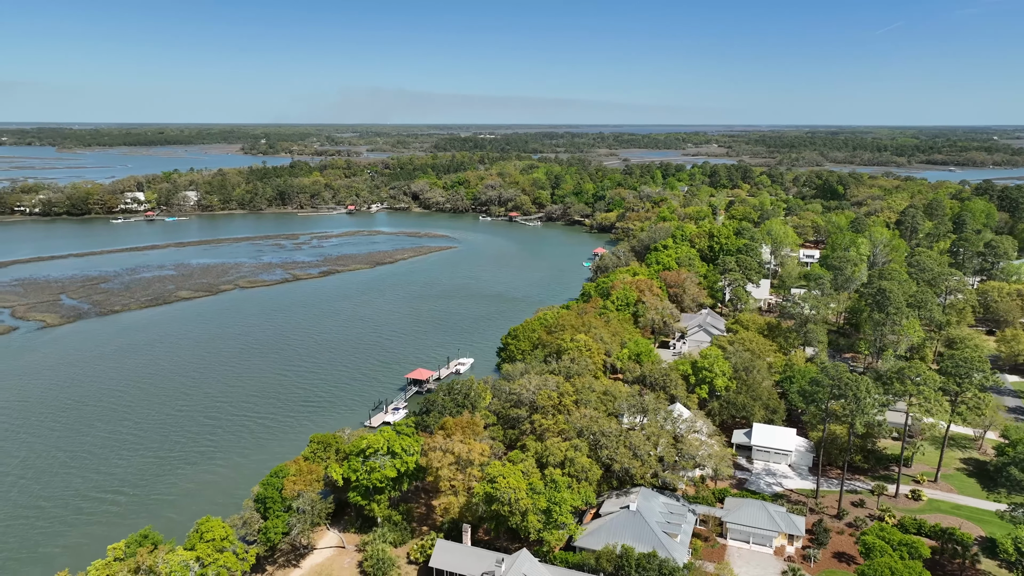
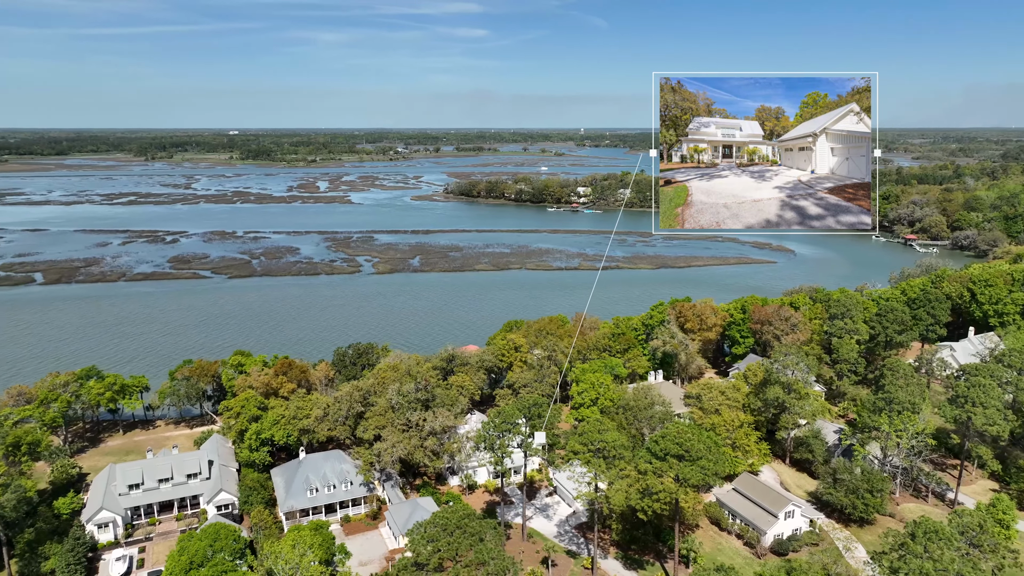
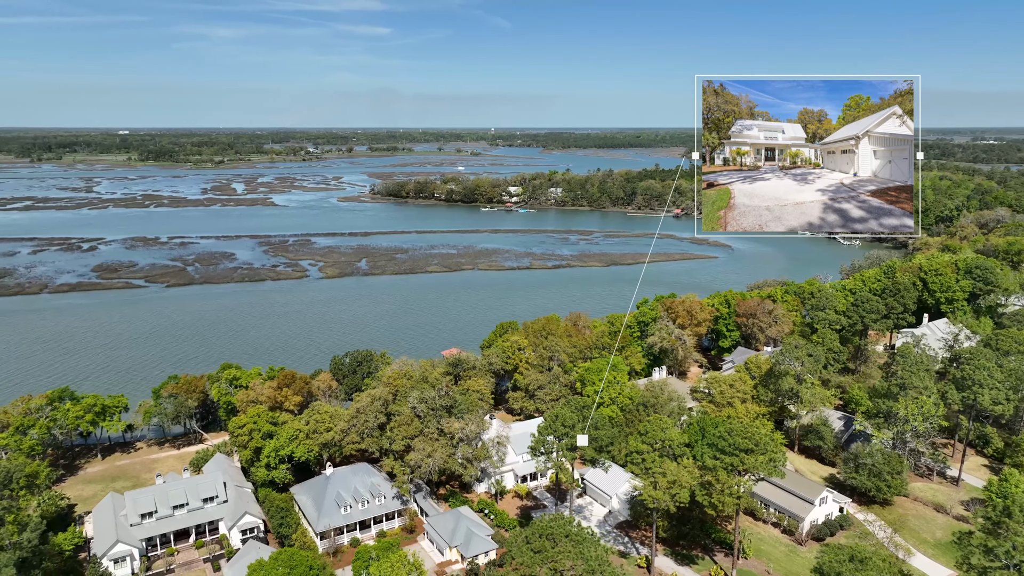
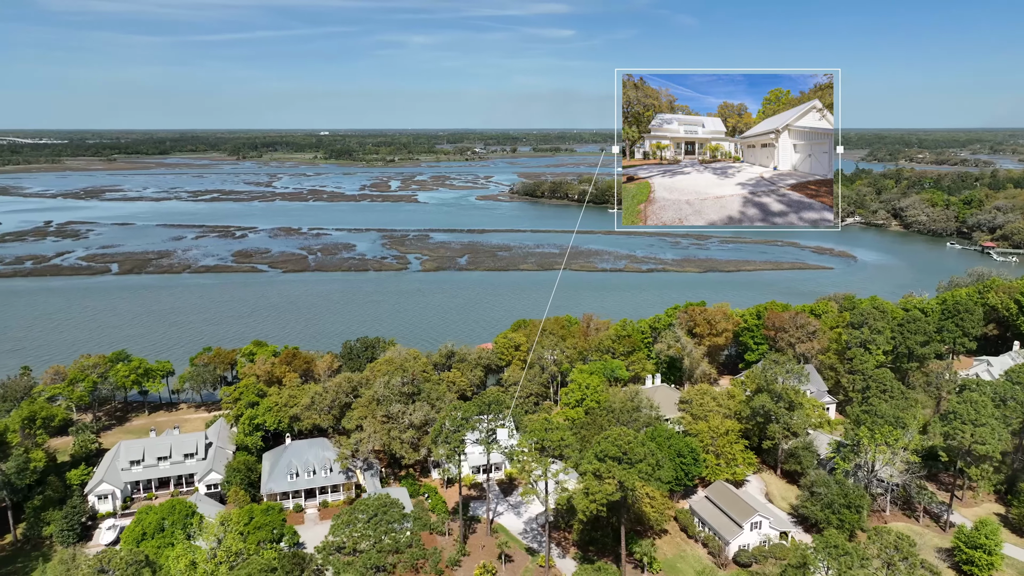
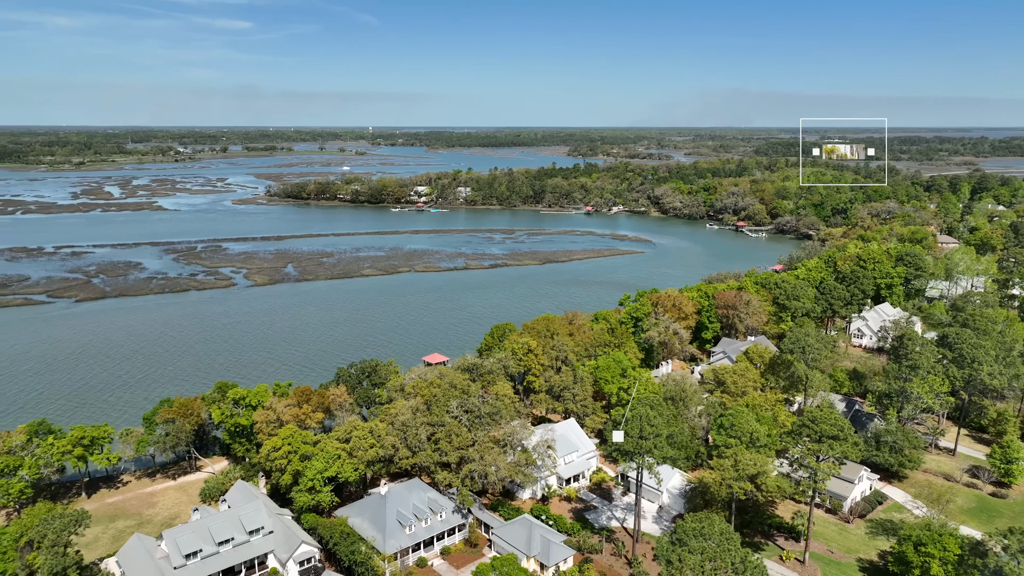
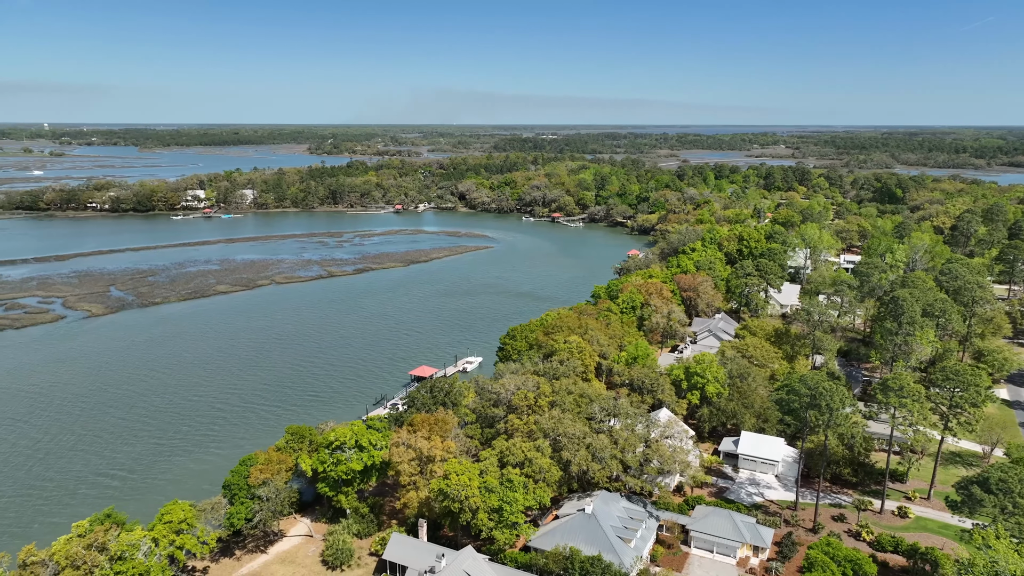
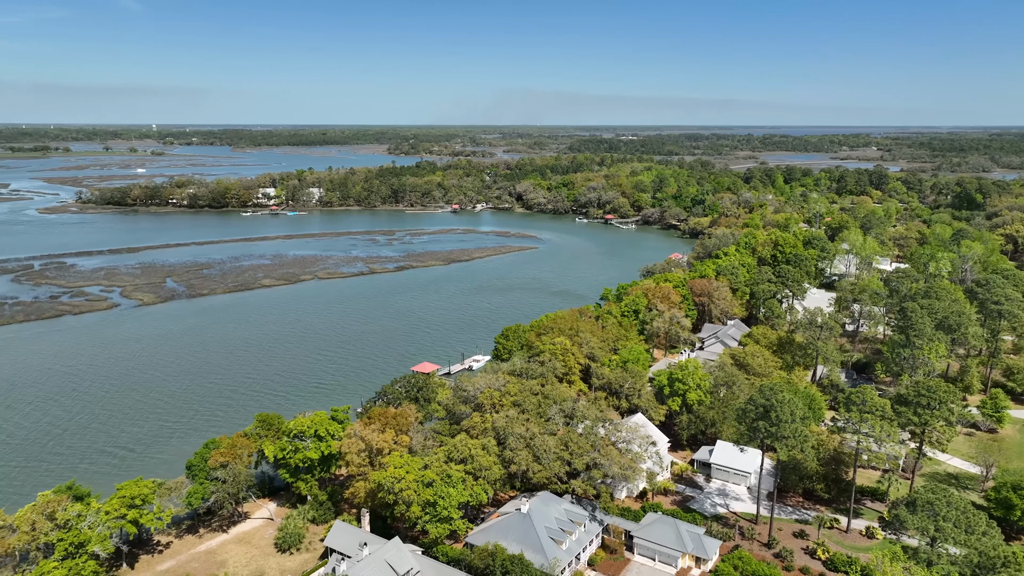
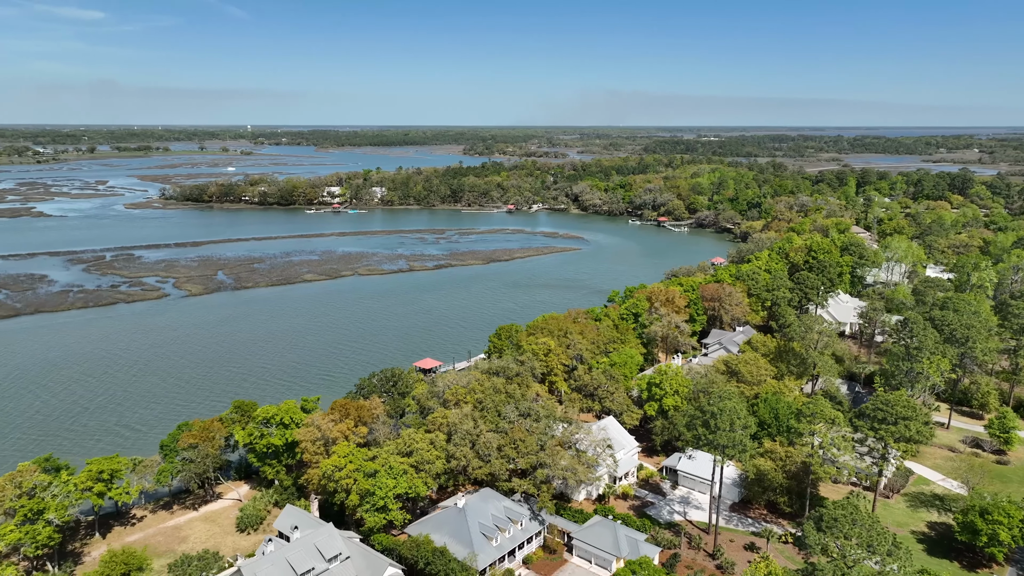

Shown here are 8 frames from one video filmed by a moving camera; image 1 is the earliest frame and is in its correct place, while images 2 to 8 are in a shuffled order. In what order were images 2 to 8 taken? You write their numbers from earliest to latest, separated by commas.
6, 7, 8, 5, 3, 2, 4
